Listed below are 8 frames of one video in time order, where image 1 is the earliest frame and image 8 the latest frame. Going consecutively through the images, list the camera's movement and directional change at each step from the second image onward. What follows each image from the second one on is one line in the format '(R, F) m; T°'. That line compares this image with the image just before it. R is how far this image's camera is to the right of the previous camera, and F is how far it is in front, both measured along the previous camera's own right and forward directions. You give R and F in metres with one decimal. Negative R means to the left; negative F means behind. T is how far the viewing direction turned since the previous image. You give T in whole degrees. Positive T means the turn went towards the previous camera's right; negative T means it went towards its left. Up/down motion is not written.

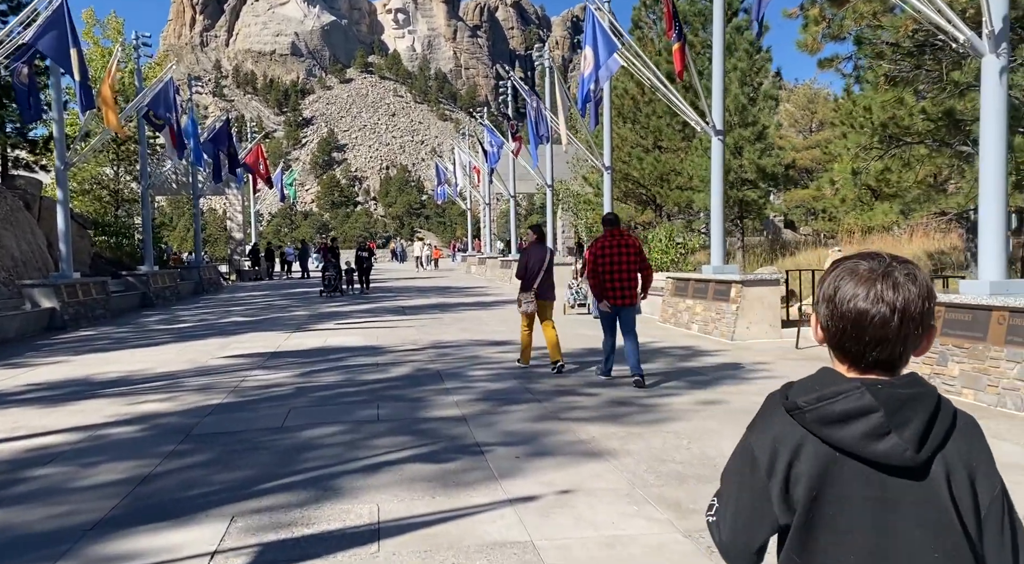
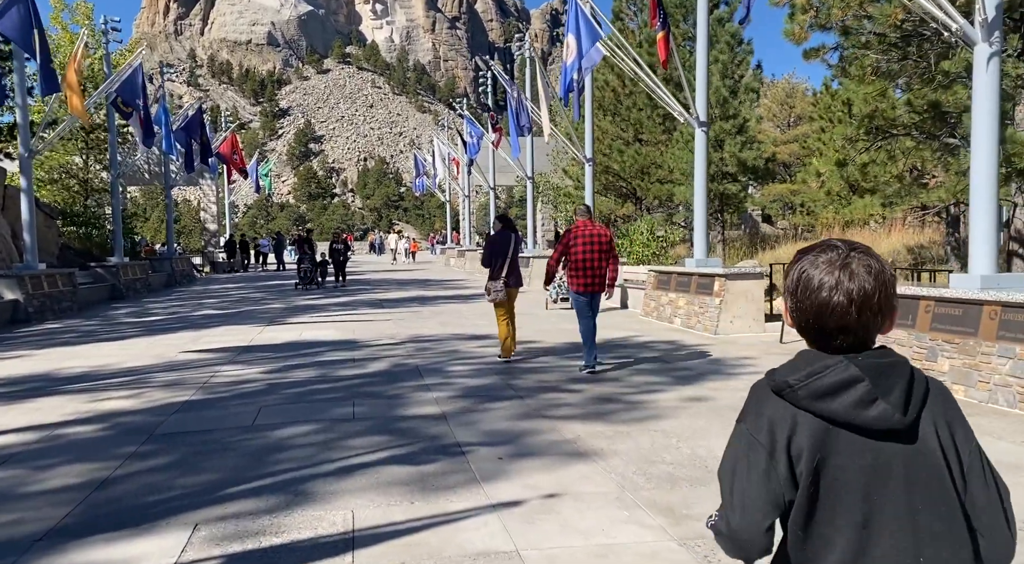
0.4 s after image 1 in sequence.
(0.0, +0.3) m; +2°
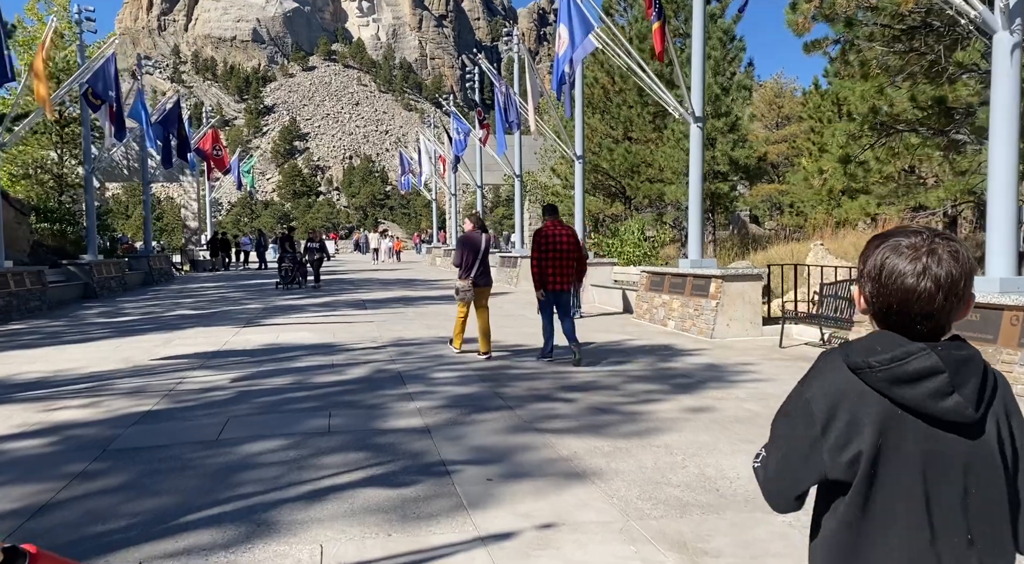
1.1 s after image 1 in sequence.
(0.0, +0.6) m; +1°
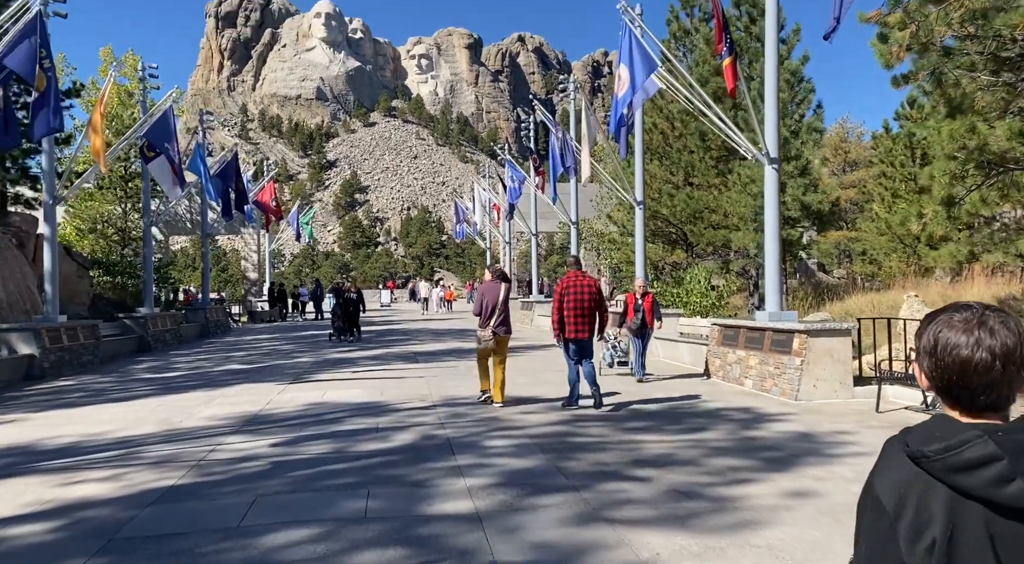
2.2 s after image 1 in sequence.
(-0.1, +0.9) m; -4°
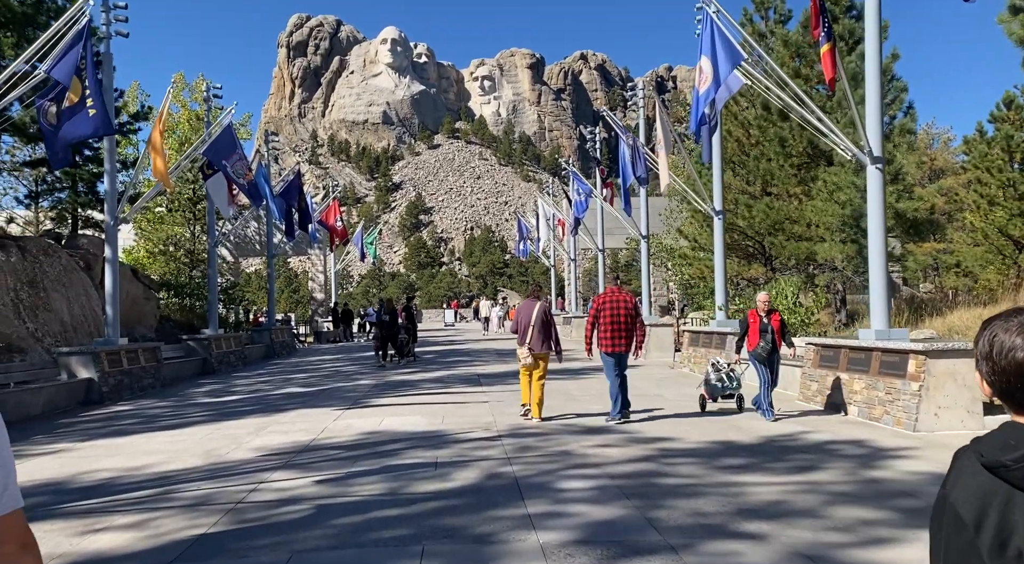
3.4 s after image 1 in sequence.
(-0.1, +1.0) m; -4°
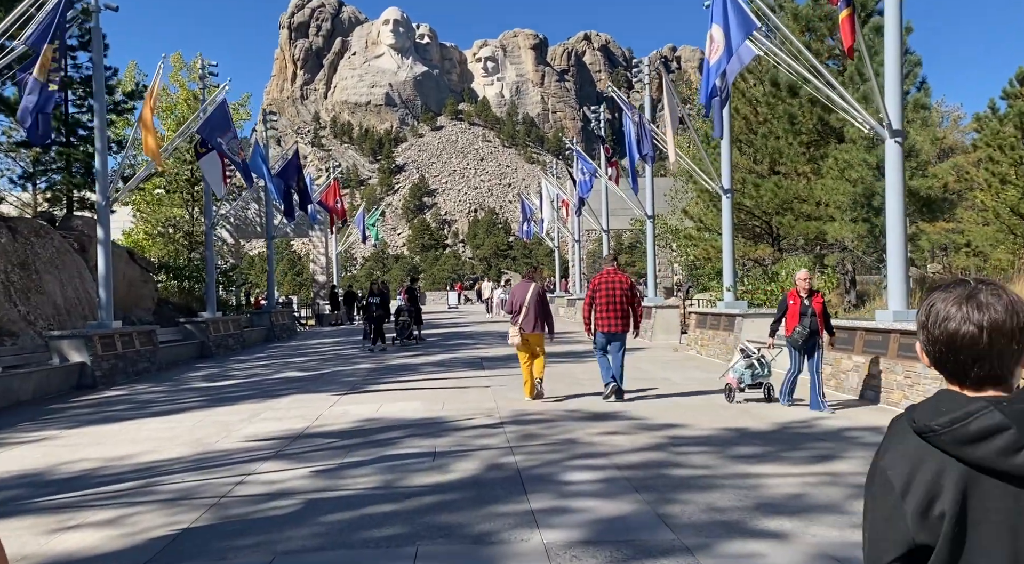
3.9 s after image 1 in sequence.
(0.0, +0.4) m; 0°
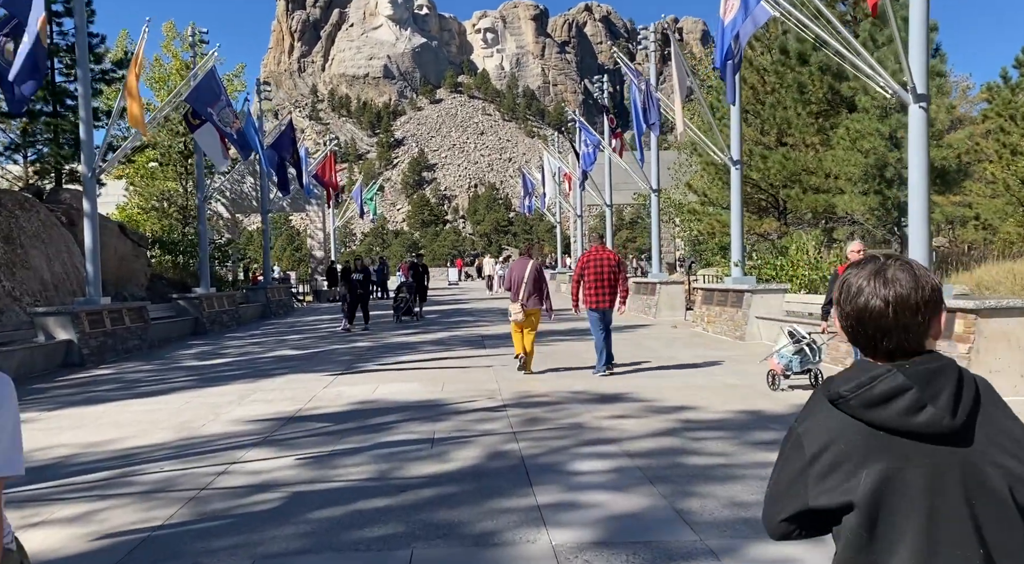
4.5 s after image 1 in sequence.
(0.0, +0.5) m; 0°
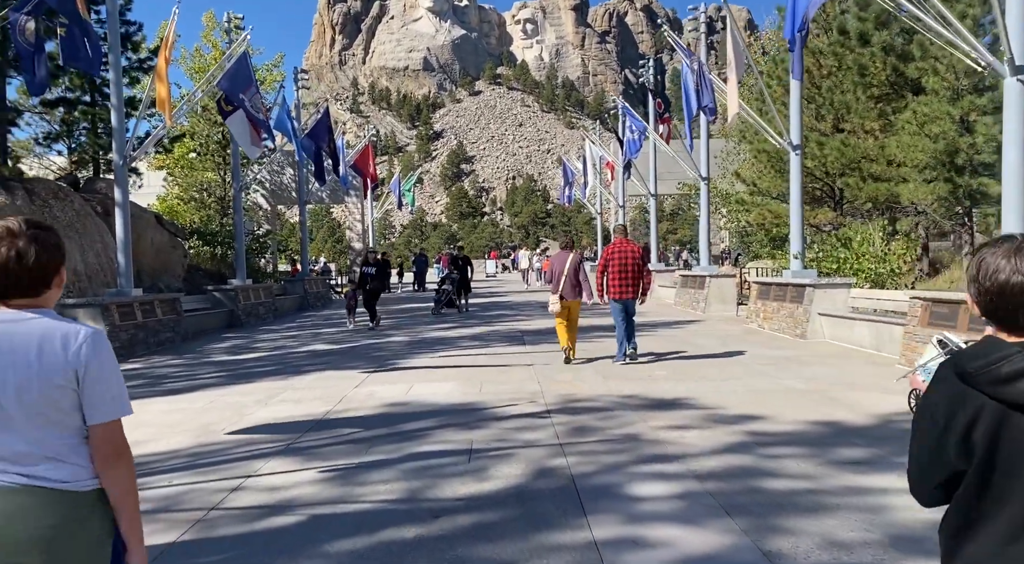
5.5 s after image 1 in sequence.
(-0.1, +0.8) m; -3°
